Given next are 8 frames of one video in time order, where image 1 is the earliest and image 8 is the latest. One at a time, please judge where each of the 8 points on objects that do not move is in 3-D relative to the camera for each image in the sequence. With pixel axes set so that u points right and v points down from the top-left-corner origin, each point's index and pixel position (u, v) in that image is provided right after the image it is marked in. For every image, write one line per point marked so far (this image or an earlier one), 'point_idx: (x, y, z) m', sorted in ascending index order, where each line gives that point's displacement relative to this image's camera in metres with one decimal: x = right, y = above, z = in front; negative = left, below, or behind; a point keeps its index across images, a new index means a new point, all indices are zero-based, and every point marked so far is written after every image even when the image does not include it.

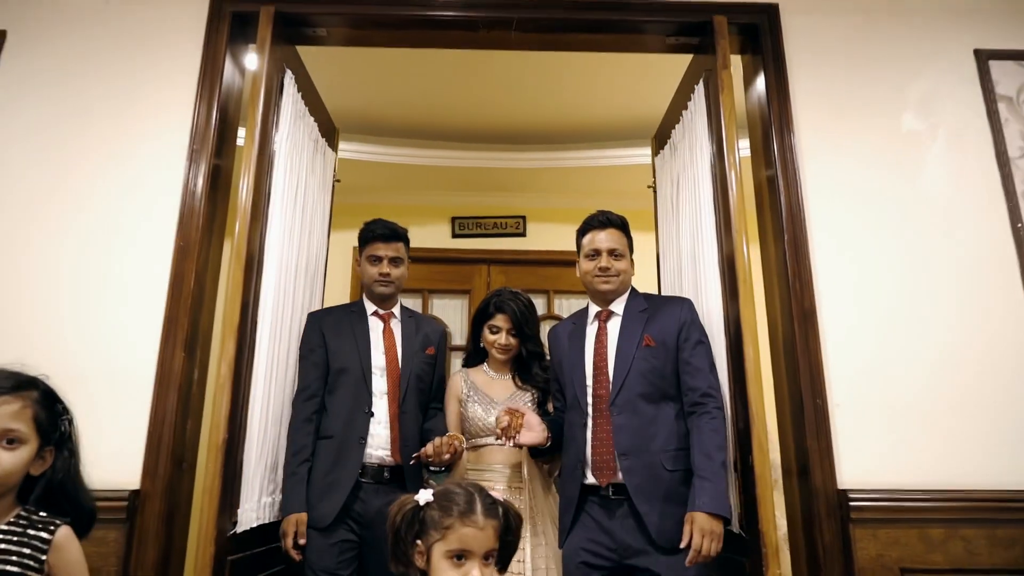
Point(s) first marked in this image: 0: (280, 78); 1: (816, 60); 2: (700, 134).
0: (-0.8, +0.7, +2.1) m
1: (+1.0, +0.8, +2.1) m
2: (+0.7, +0.5, +2.2) m
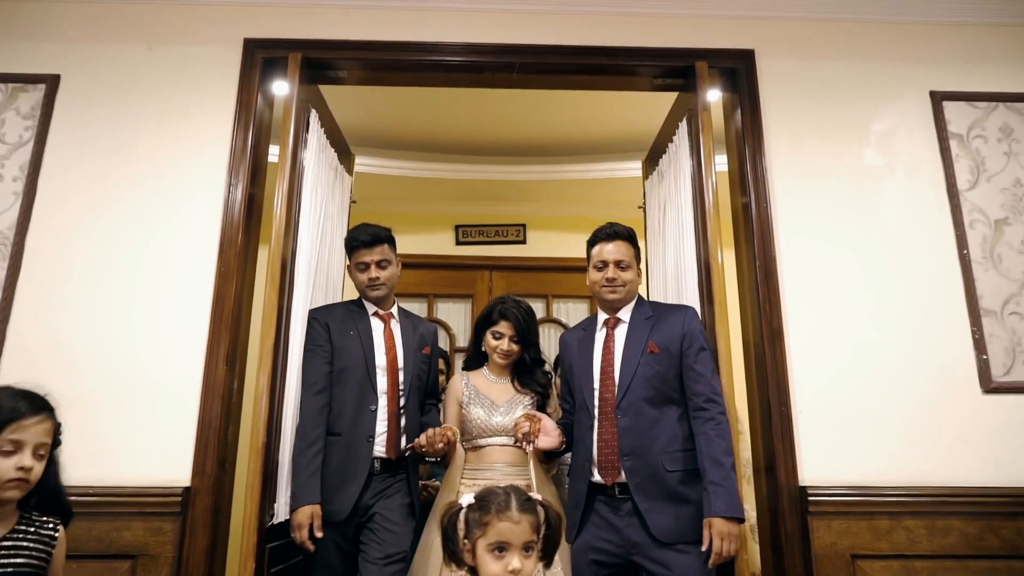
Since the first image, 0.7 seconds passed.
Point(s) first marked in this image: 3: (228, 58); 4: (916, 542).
0: (-0.8, +0.6, +2.3) m
1: (+1.0, +0.7, +2.3) m
2: (+0.7, +0.5, +2.4) m
3: (-1.0, +0.8, +2.3) m
4: (+1.3, -0.8, +1.9) m
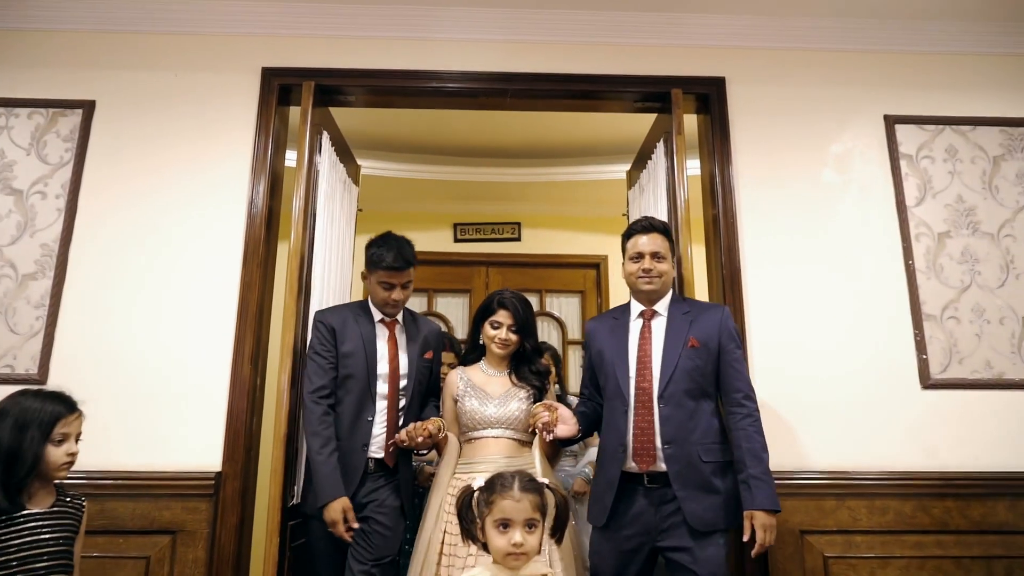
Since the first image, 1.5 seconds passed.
0: (-0.8, +0.6, +2.6) m
1: (+1.0, +0.7, +2.6) m
2: (+0.6, +0.5, +2.7) m
3: (-1.1, +0.8, +2.6) m
4: (+1.2, -0.8, +2.2) m
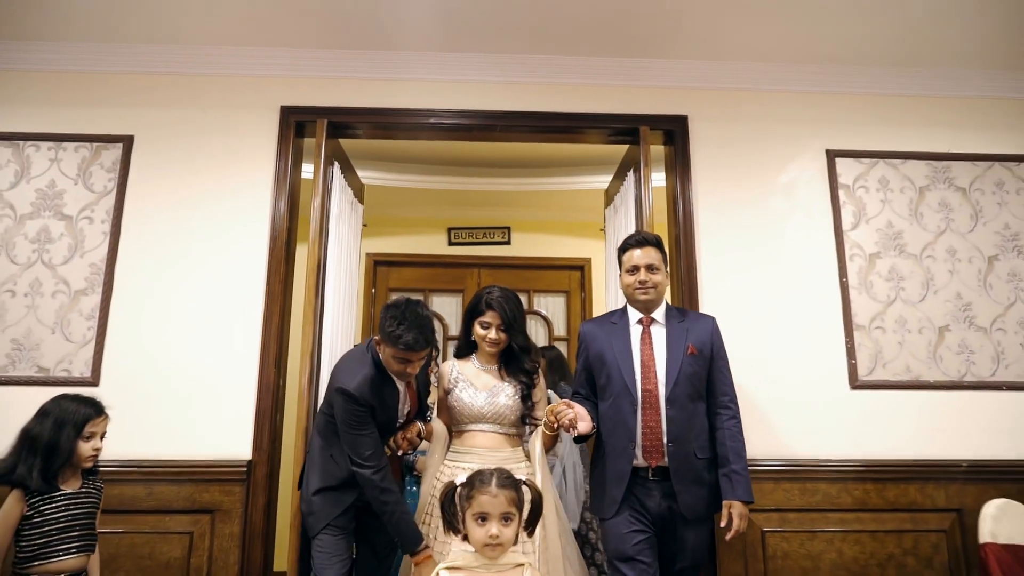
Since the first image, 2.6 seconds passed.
0: (-0.8, +0.6, +2.9) m
1: (+0.9, +0.6, +2.9) m
2: (+0.6, +0.4, +3.1) m
3: (-1.1, +0.8, +2.9) m
4: (+1.2, -0.9, +2.6) m
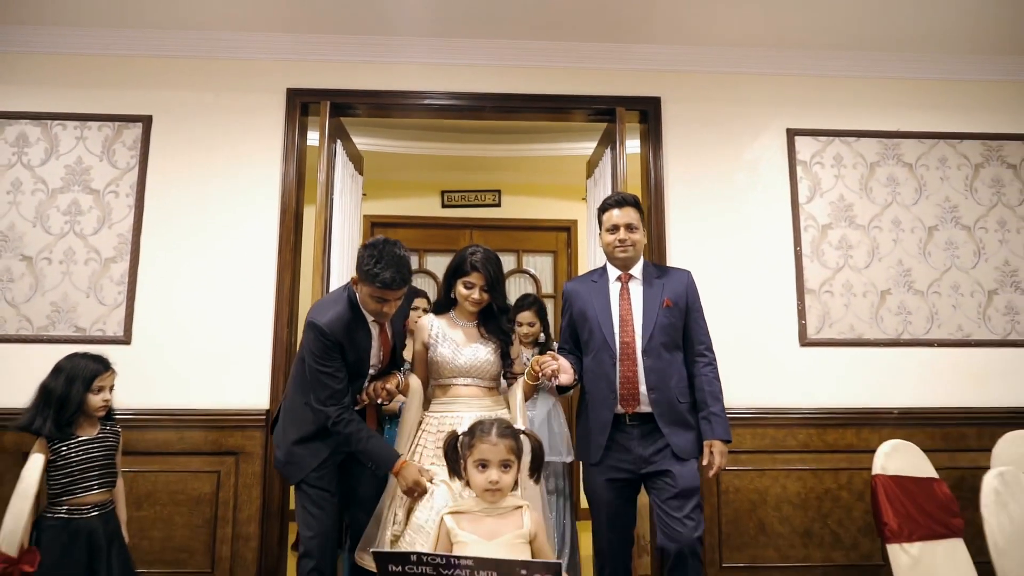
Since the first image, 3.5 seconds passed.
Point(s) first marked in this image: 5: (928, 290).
0: (-0.9, +0.7, +3.2) m
1: (+0.9, +0.8, +3.2) m
2: (+0.5, +0.6, +3.3) m
3: (-1.2, +0.9, +3.1) m
4: (+1.1, -0.7, +3.0) m
5: (+2.1, 0.0, +3.2) m
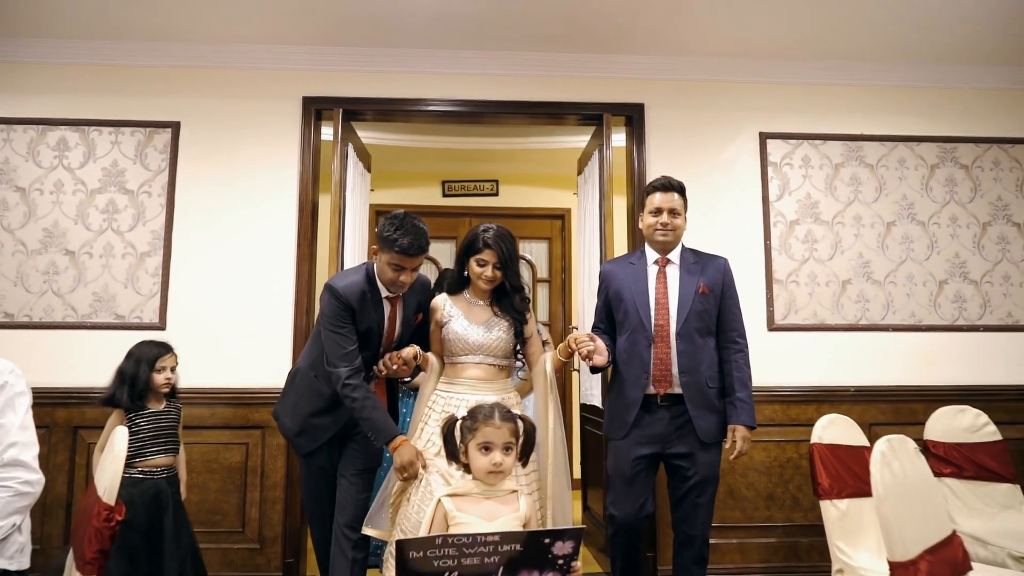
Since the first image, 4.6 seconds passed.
0: (-0.9, +0.8, +3.5) m
1: (+0.9, +0.8, +3.5) m
2: (+0.5, +0.6, +3.6) m
3: (-1.2, +1.0, +3.4) m
4: (+1.1, -0.7, +3.4) m
5: (+2.1, 0.0, +3.5) m
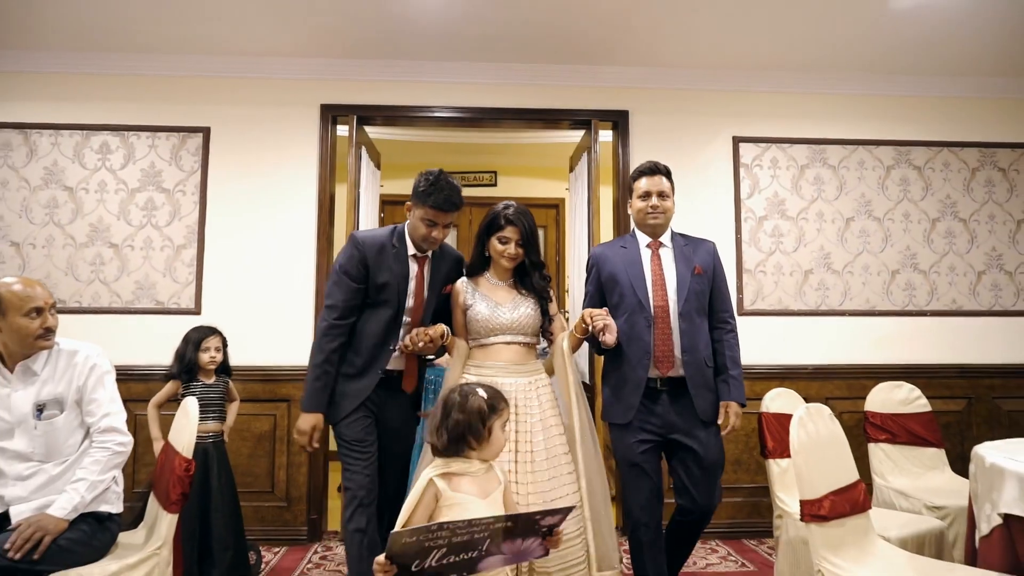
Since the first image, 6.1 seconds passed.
0: (-0.9, +0.8, +3.9) m
1: (+0.8, +0.9, +3.9) m
2: (+0.5, +0.7, +4.0) m
3: (-1.2, +1.1, +3.8) m
4: (+1.1, -0.6, +3.8) m
5: (+2.1, +0.1, +3.9) m
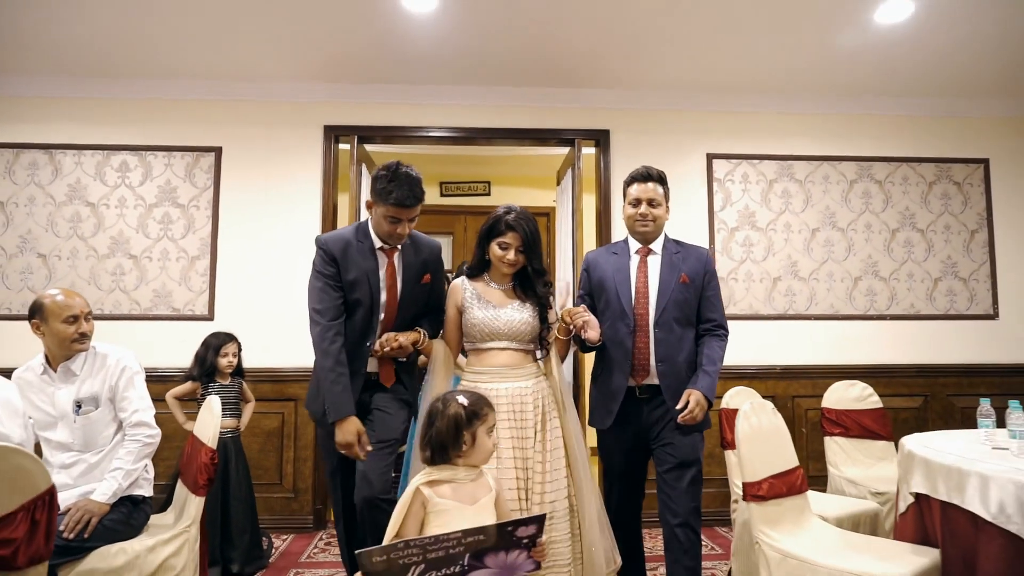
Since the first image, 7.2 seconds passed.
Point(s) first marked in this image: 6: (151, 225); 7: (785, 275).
0: (-1.0, +0.8, +4.2) m
1: (+0.8, +0.9, +4.2) m
2: (+0.4, +0.7, +4.3) m
3: (-1.3, +1.0, +4.1) m
4: (+1.0, -0.7, +4.1) m
5: (+2.0, +0.1, +4.2) m
6: (-2.3, +0.4, +4.0) m
7: (+1.8, +0.1, +4.2) m
